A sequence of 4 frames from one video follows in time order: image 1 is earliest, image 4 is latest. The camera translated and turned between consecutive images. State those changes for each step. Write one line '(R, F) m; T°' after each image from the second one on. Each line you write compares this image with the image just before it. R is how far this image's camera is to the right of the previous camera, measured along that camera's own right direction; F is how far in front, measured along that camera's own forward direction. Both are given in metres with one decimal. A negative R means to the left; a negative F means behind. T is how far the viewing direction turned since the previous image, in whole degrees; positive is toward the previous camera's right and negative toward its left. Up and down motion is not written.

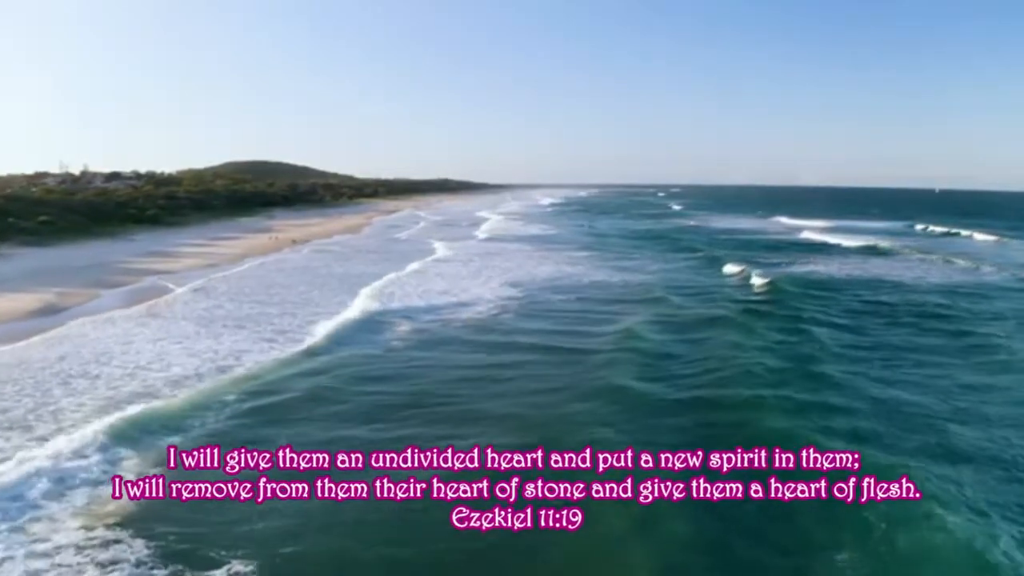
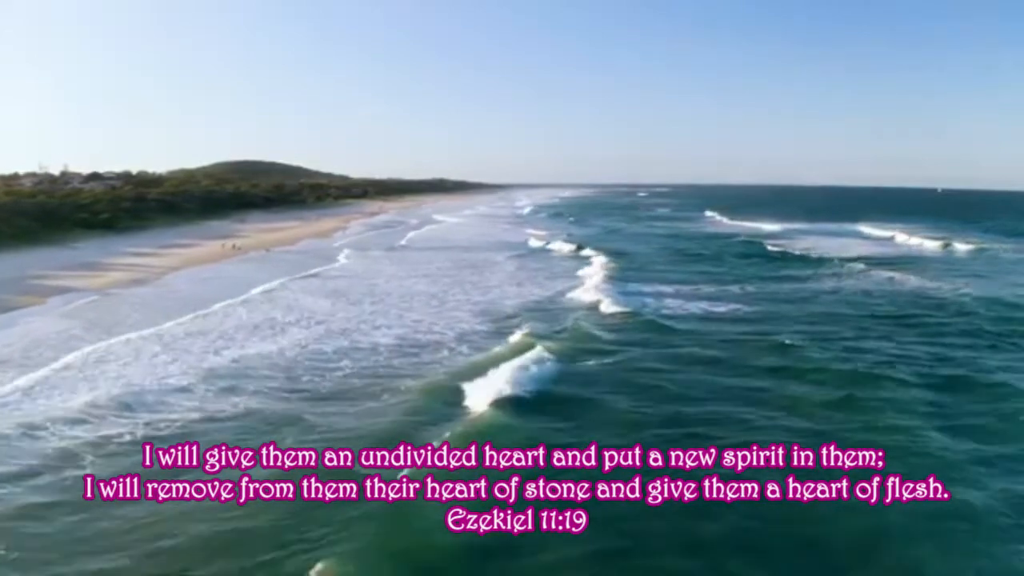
(+1.0, +4.0) m; 0°
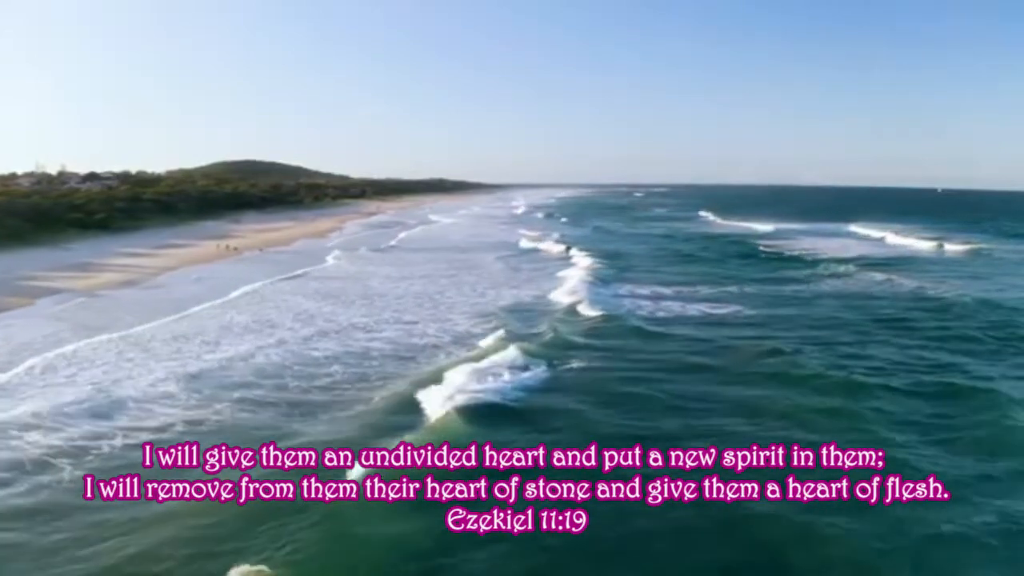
(+0.2, +0.4) m; 0°
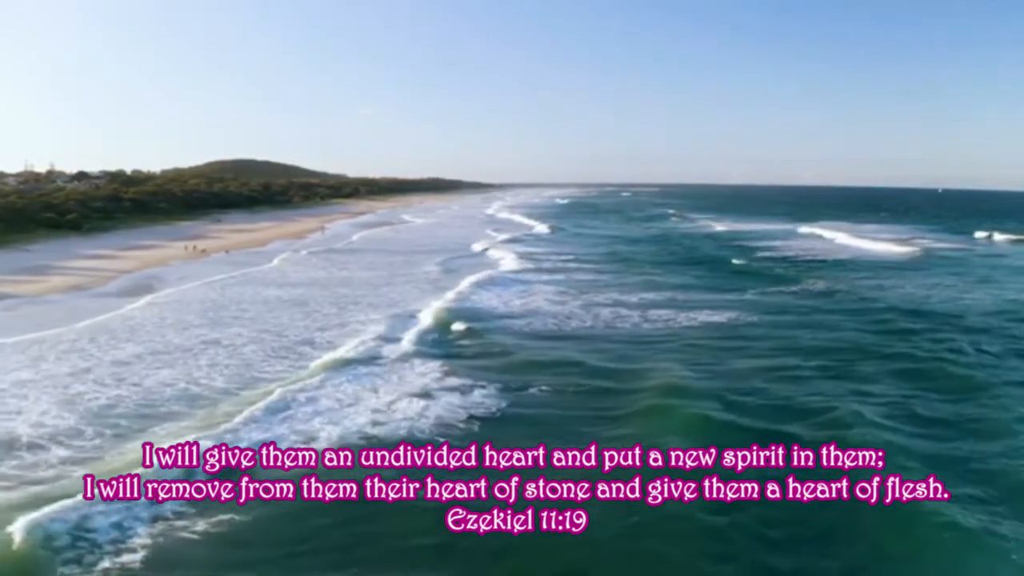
(+0.9, +1.7) m; 0°
